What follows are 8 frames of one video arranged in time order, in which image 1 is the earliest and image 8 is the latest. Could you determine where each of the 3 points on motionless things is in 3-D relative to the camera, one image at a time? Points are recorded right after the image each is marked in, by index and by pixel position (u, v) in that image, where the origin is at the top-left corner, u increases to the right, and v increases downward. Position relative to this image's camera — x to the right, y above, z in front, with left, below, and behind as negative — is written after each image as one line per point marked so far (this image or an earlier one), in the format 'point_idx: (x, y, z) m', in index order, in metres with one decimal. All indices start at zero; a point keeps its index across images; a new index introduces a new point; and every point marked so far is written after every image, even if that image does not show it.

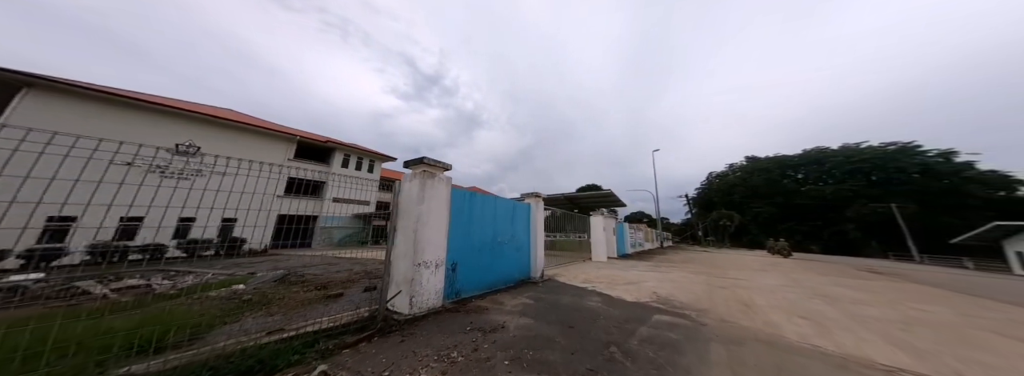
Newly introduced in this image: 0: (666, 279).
0: (+4.0, -2.5, +6.5) m
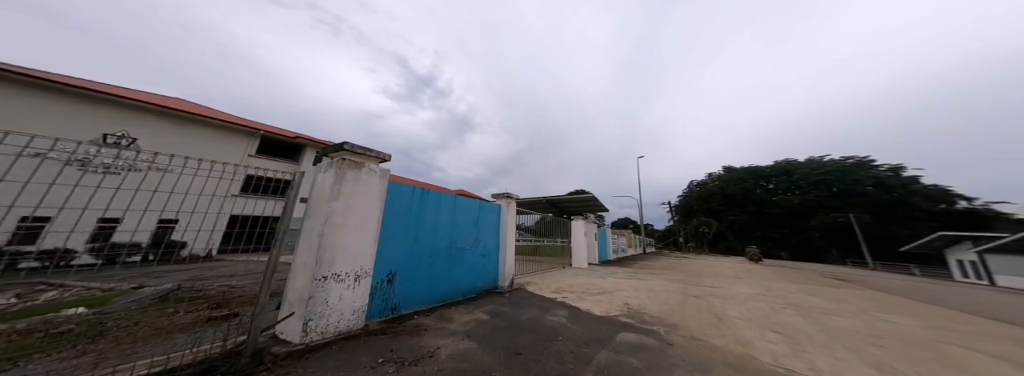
0: (+3.3, -2.7, +6.3) m
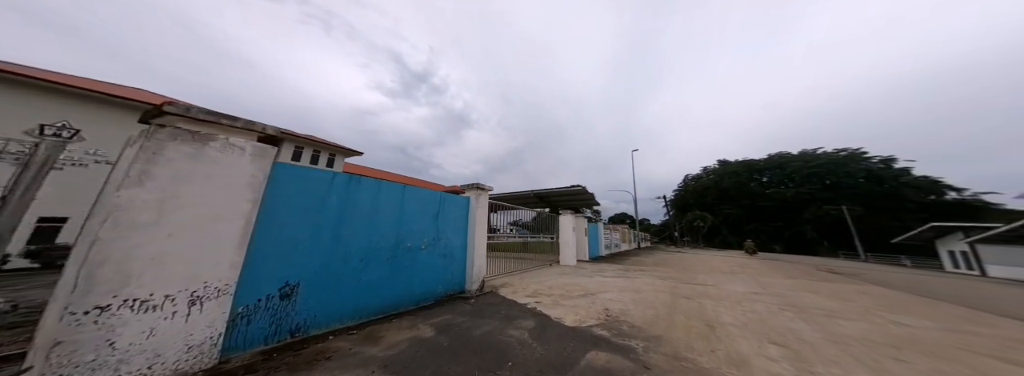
0: (+2.7, -2.5, +5.8) m
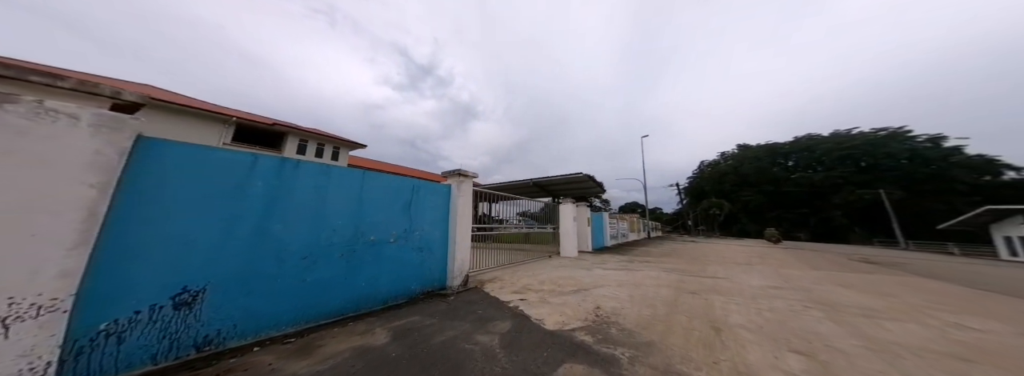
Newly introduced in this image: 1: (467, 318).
0: (+2.5, -2.1, +5.4) m
1: (-0.5, -1.6, +3.0) m
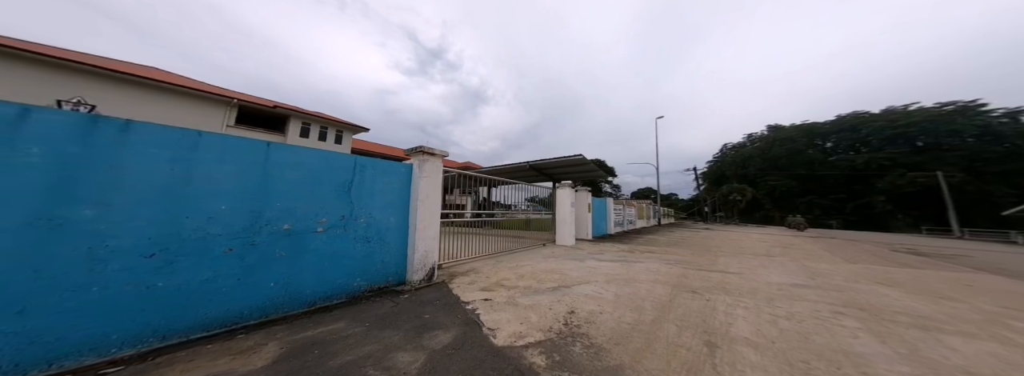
0: (+2.1, -1.8, +4.7) m
1: (-1.1, -1.4, +2.5) m
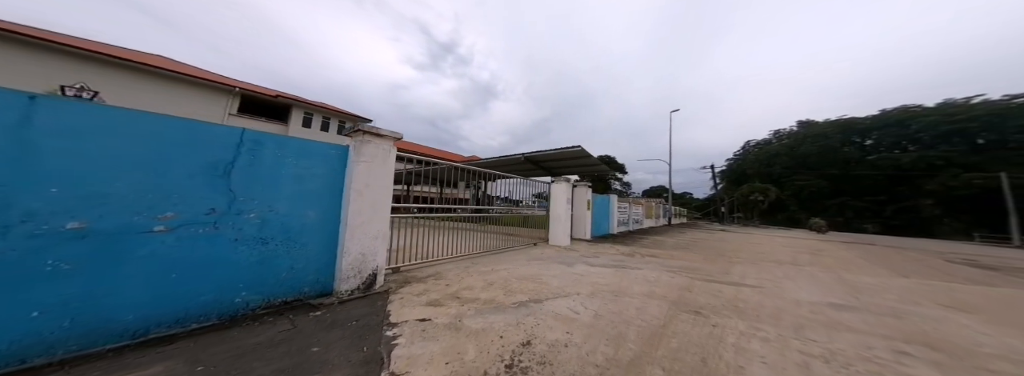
0: (+1.5, -1.7, +3.9) m
1: (-1.7, -1.3, +1.8) m
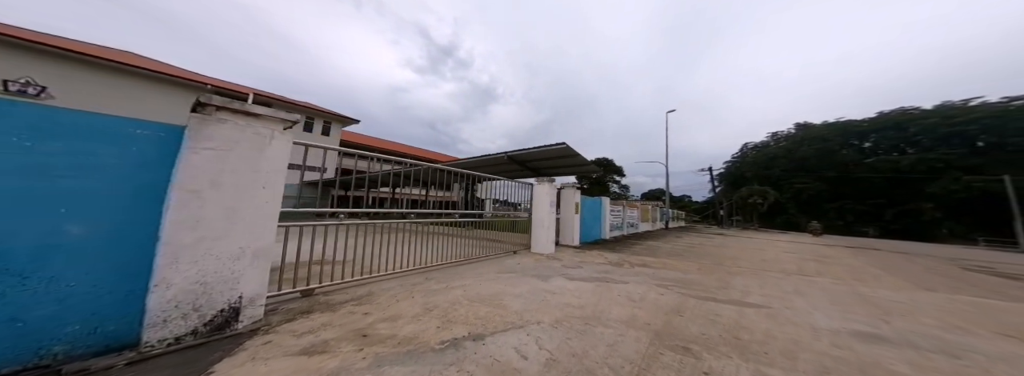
0: (+0.7, -1.7, +3.0) m
1: (-2.5, -1.3, +0.9) m
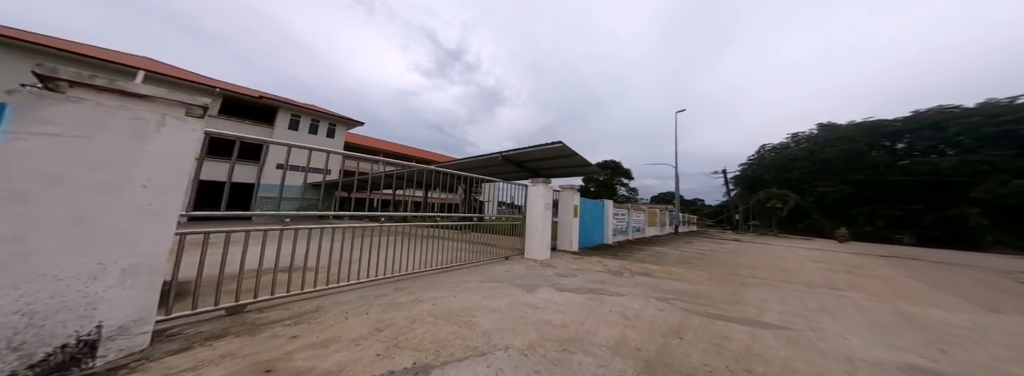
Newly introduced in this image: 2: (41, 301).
0: (+0.2, -1.7, +2.4) m
1: (-3.1, -1.2, +0.4) m
2: (-3.2, -0.8, +1.7) m
